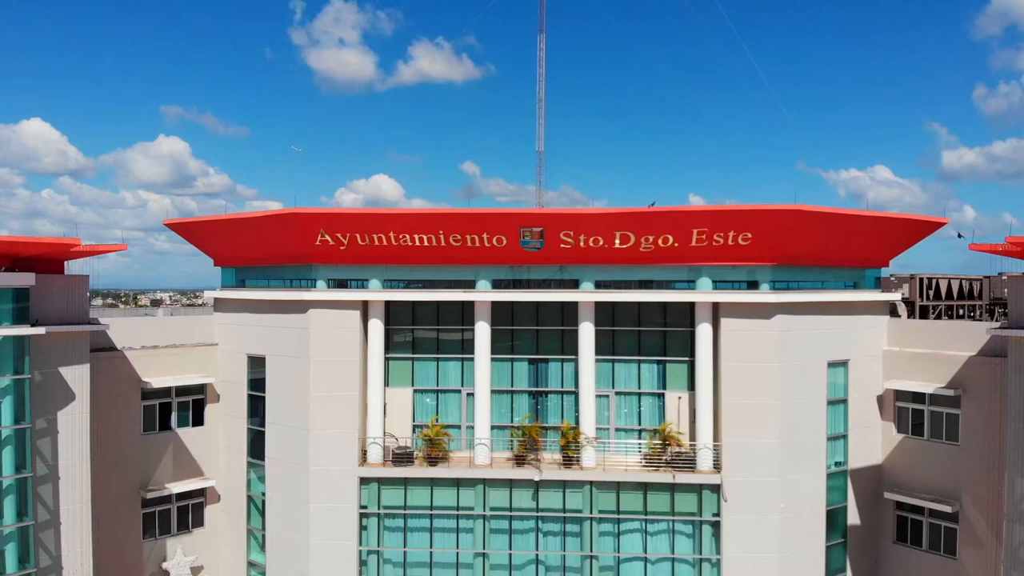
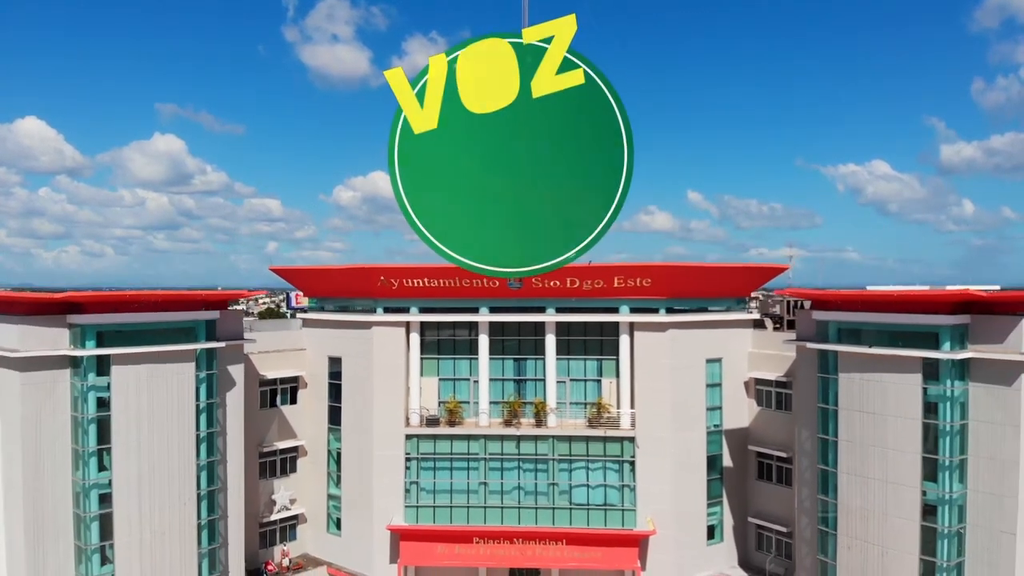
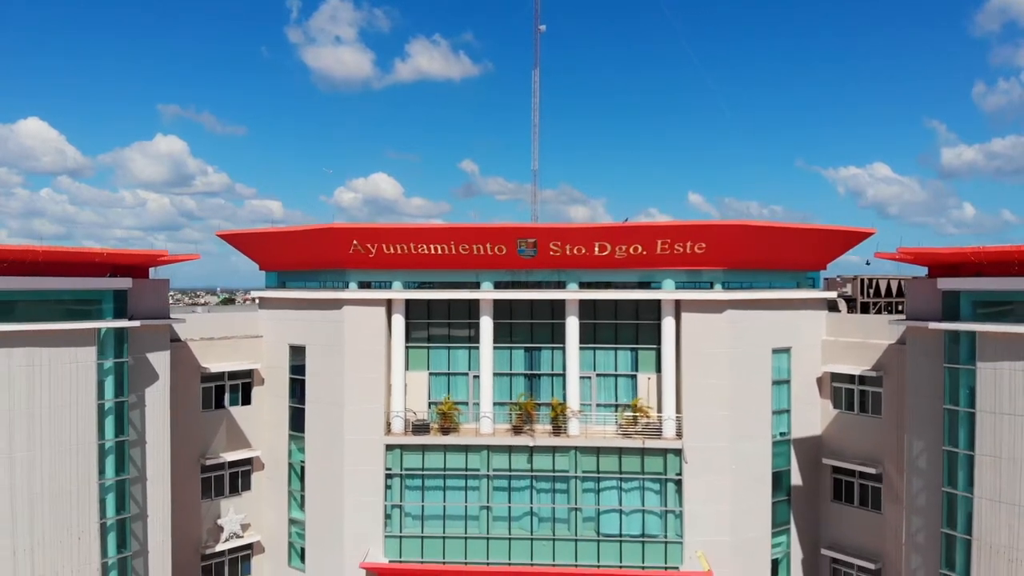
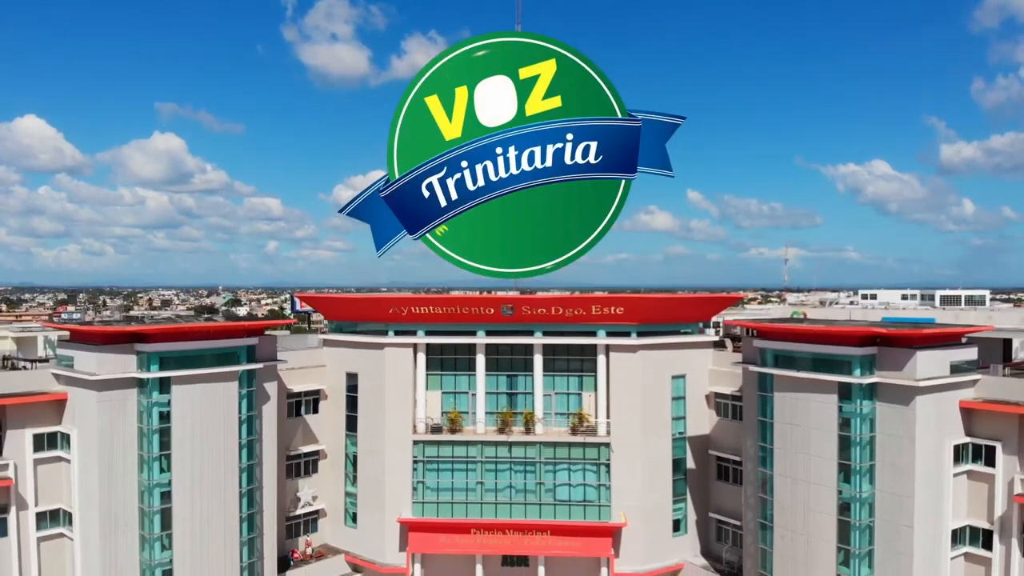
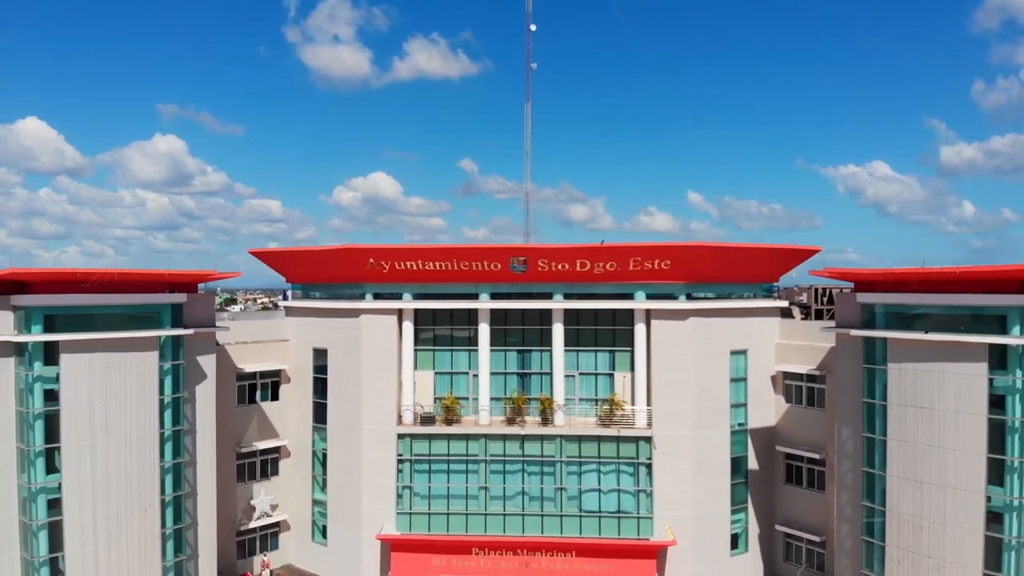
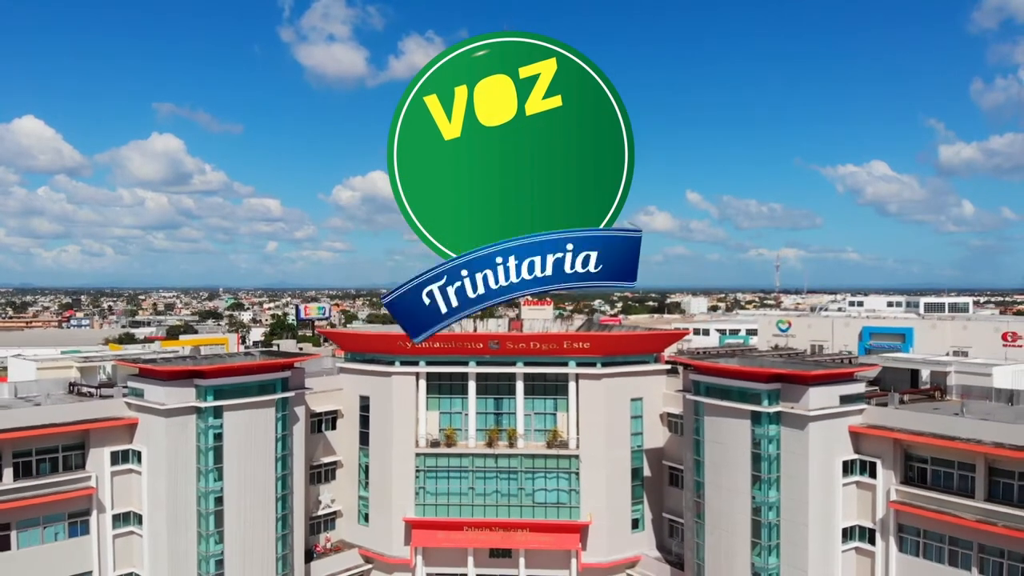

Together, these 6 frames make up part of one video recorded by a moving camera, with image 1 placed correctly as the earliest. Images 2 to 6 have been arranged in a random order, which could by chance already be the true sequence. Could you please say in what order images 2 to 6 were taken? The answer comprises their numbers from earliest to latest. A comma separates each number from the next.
3, 5, 2, 4, 6
